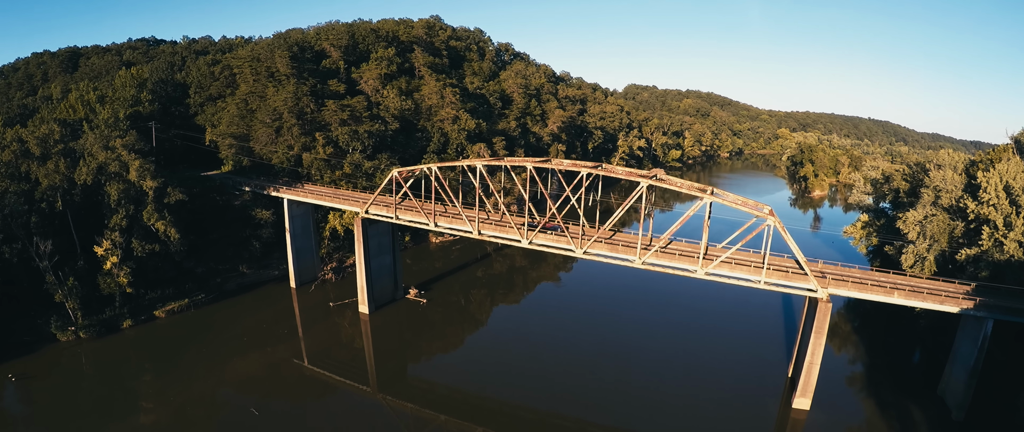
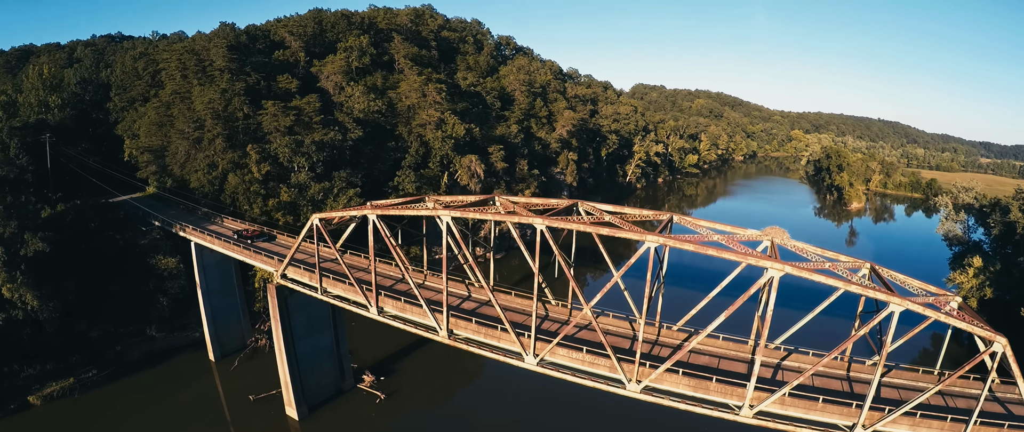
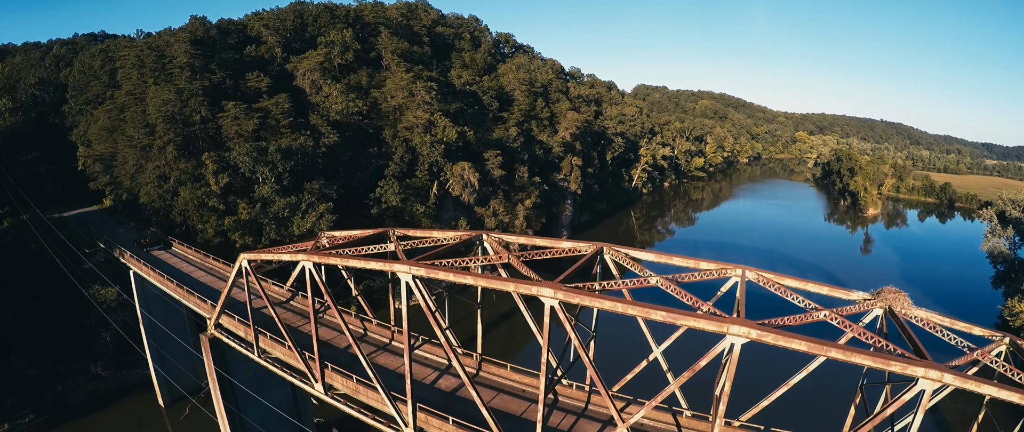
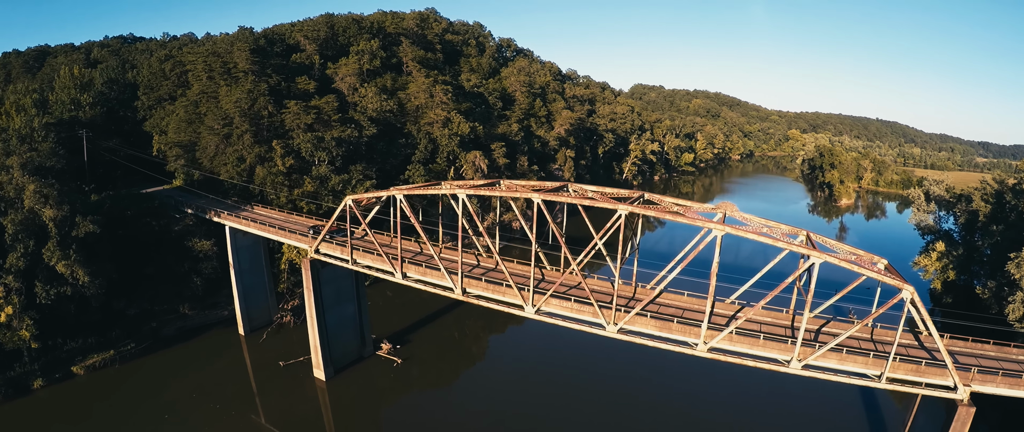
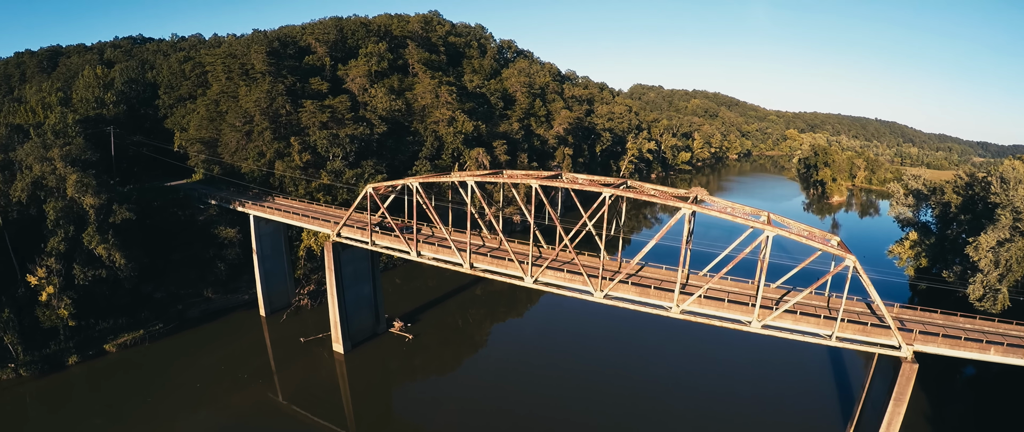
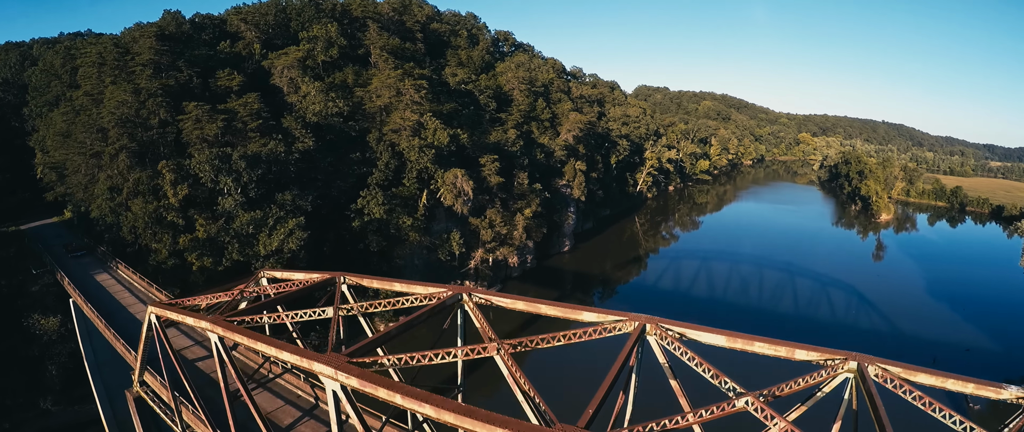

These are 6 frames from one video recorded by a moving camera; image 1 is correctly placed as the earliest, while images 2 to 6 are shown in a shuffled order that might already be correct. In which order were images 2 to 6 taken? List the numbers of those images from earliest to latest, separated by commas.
5, 4, 2, 3, 6
